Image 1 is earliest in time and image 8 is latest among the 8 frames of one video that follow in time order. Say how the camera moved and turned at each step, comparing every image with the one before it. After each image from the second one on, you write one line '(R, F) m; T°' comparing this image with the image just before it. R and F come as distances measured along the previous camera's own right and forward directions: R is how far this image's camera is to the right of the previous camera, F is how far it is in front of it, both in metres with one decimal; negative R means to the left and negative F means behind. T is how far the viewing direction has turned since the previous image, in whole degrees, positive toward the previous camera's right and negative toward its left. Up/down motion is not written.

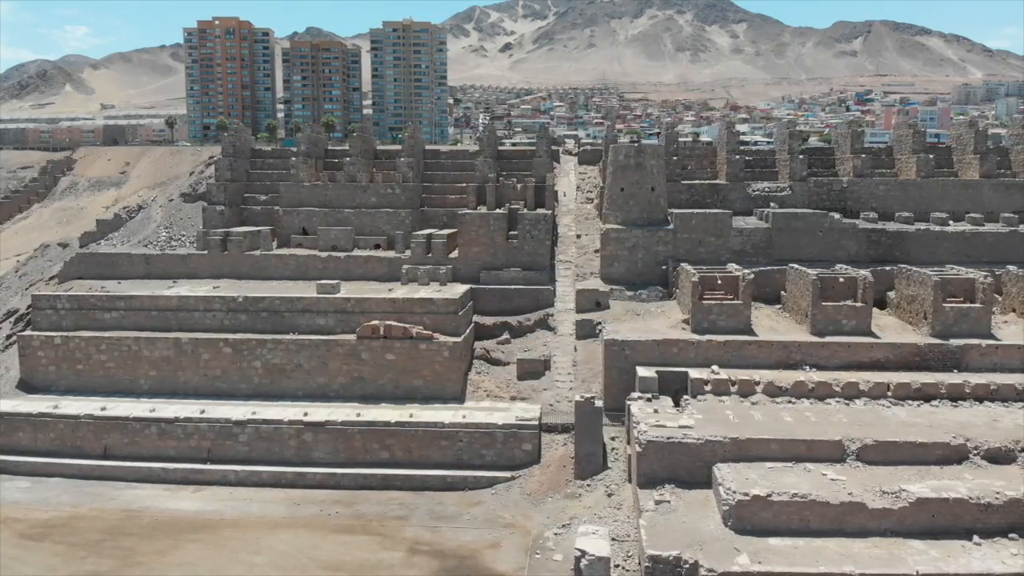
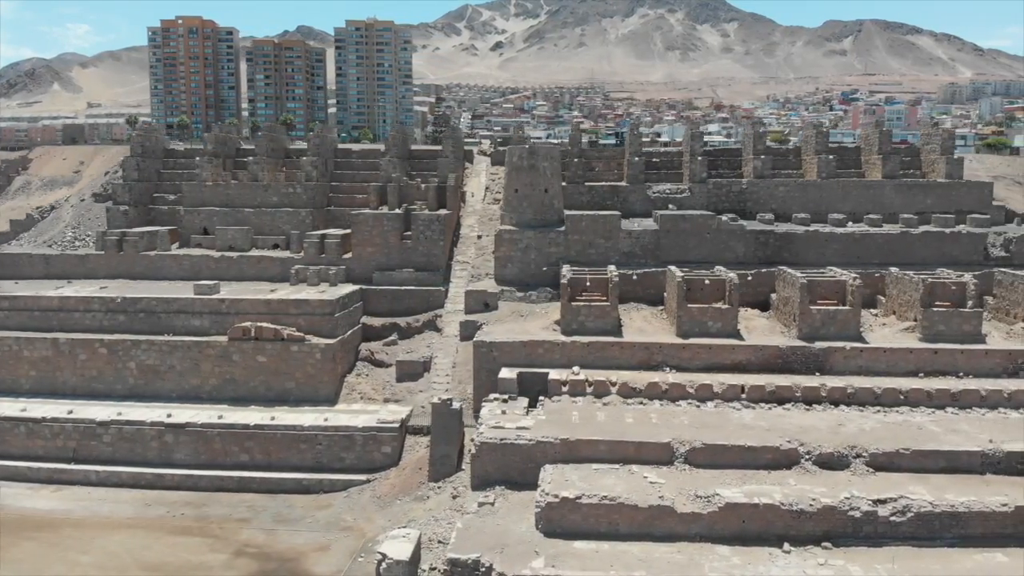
(+2.6, +0.1) m; -1°
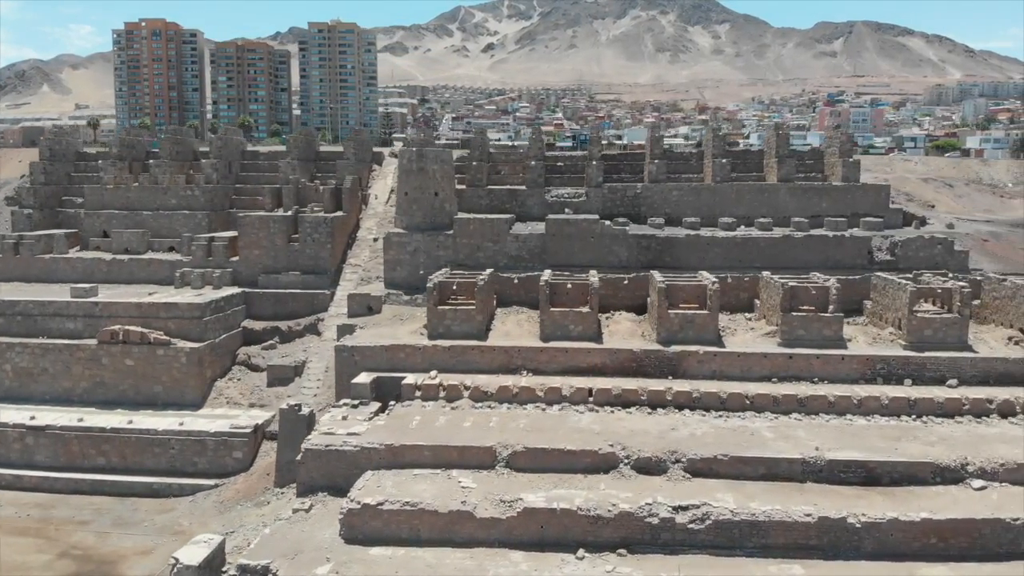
(+2.7, +0.1) m; -1°
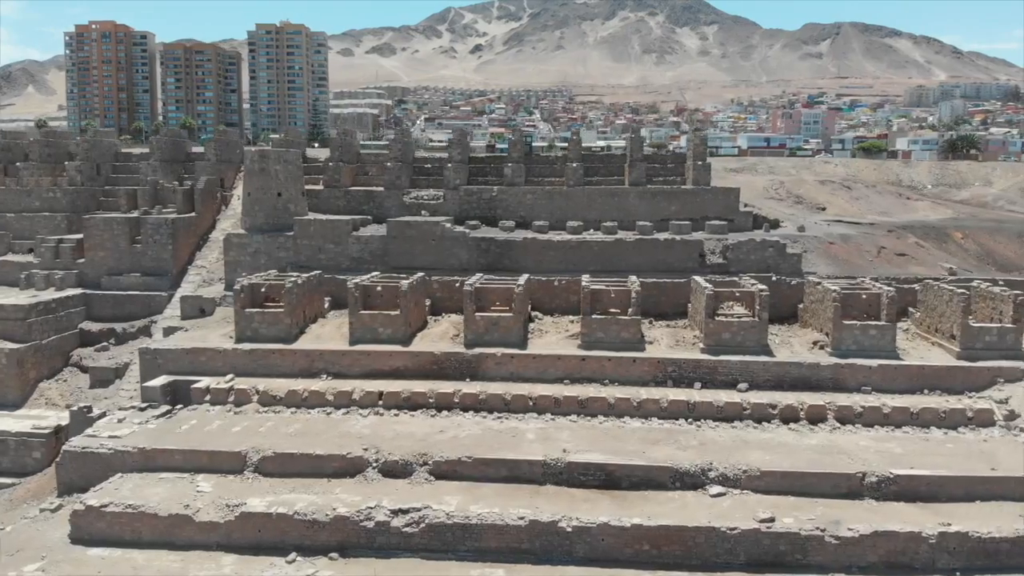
(+3.8, 0.0) m; -1°
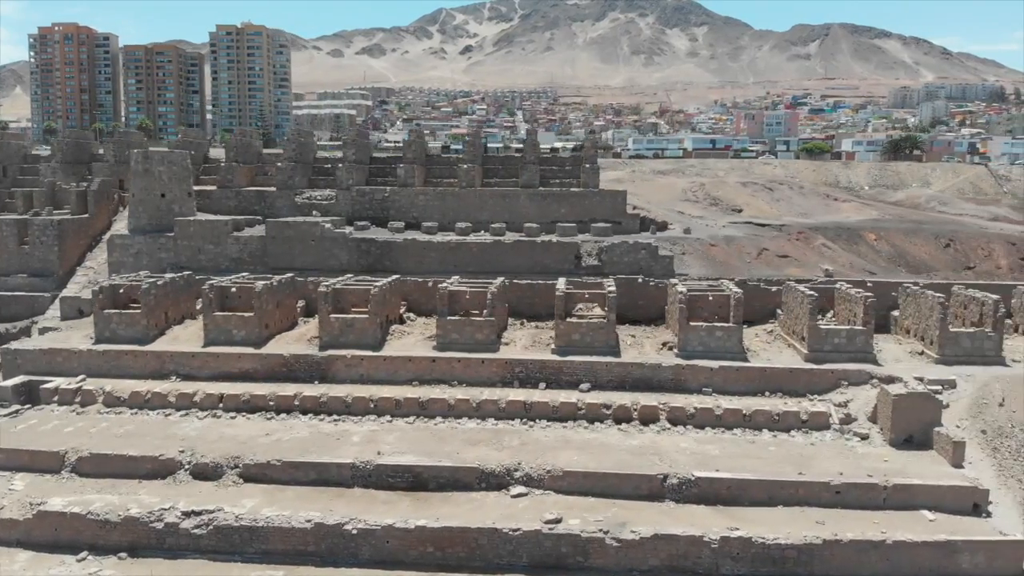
(+2.8, 0.0) m; -1°
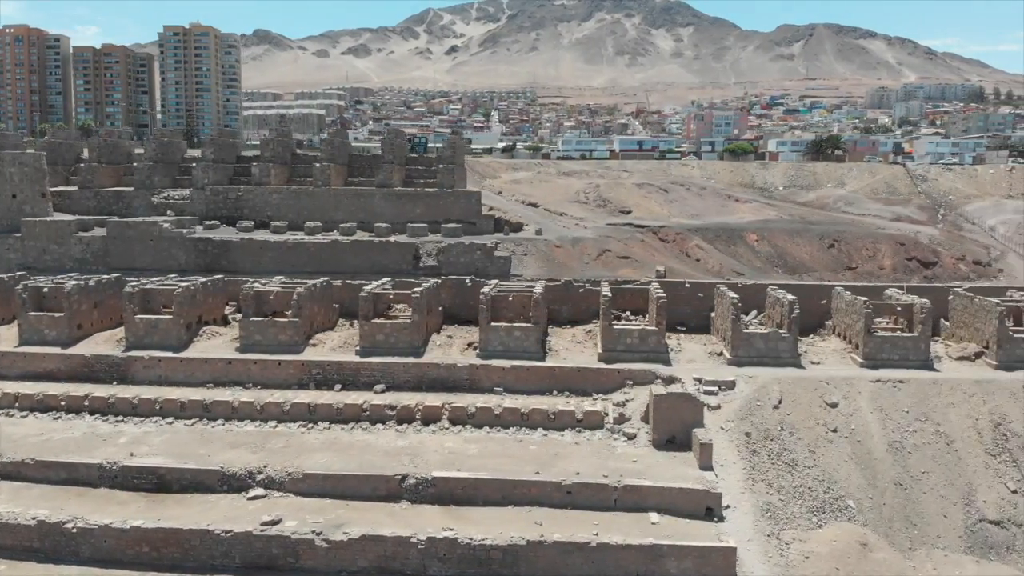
(+3.7, 0.0) m; -1°
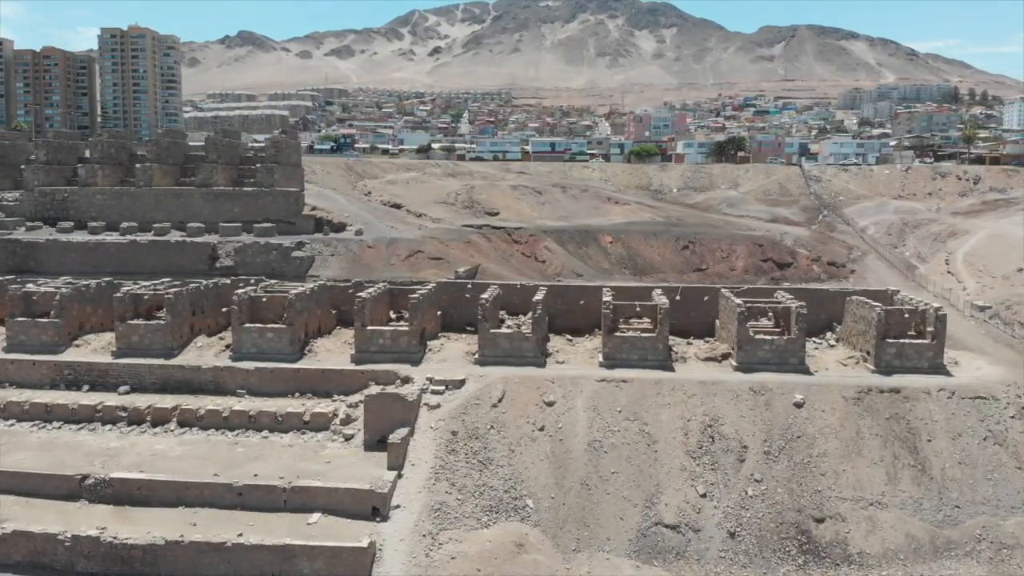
(+4.6, 0.0) m; -1°
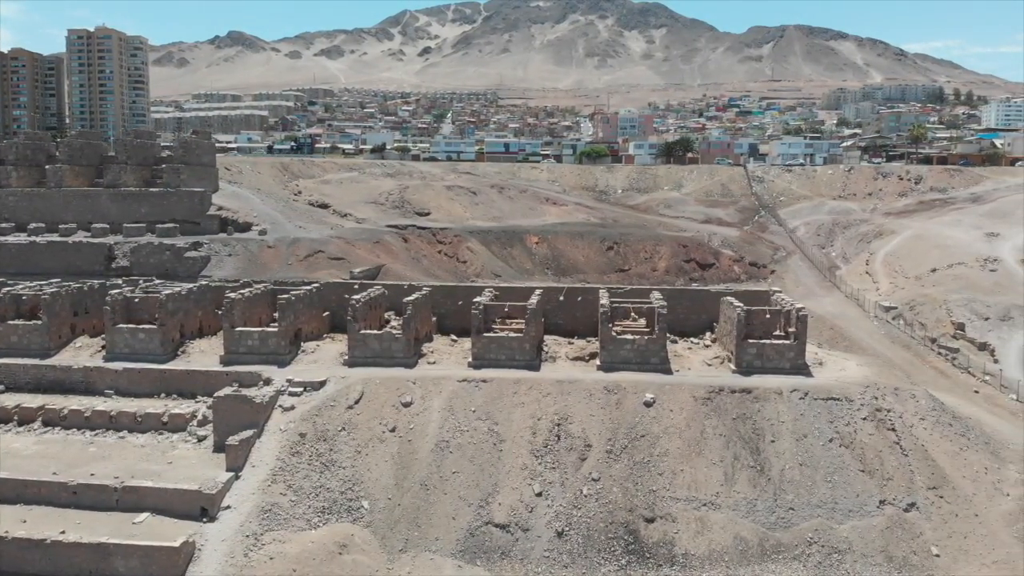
(+2.3, -0.1) m; 0°
